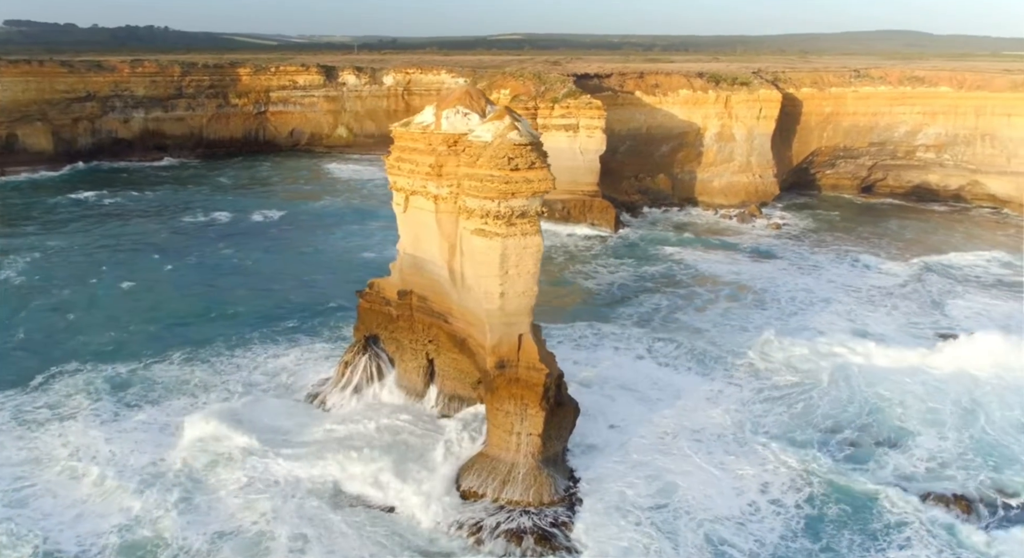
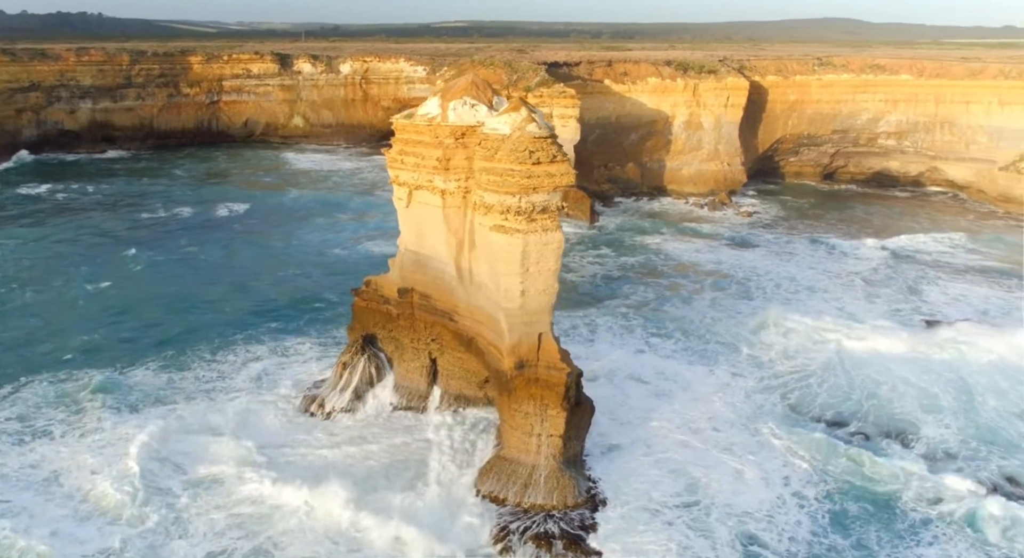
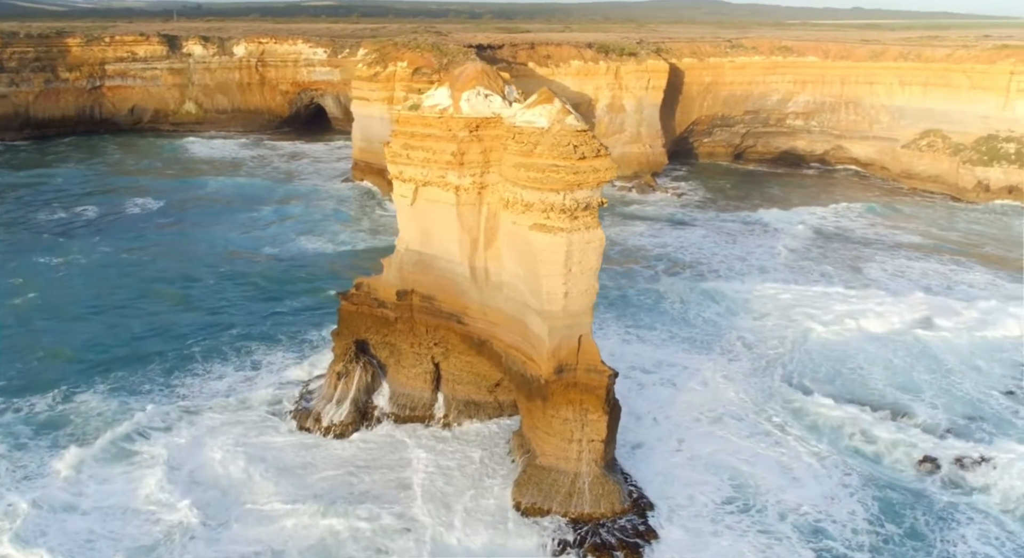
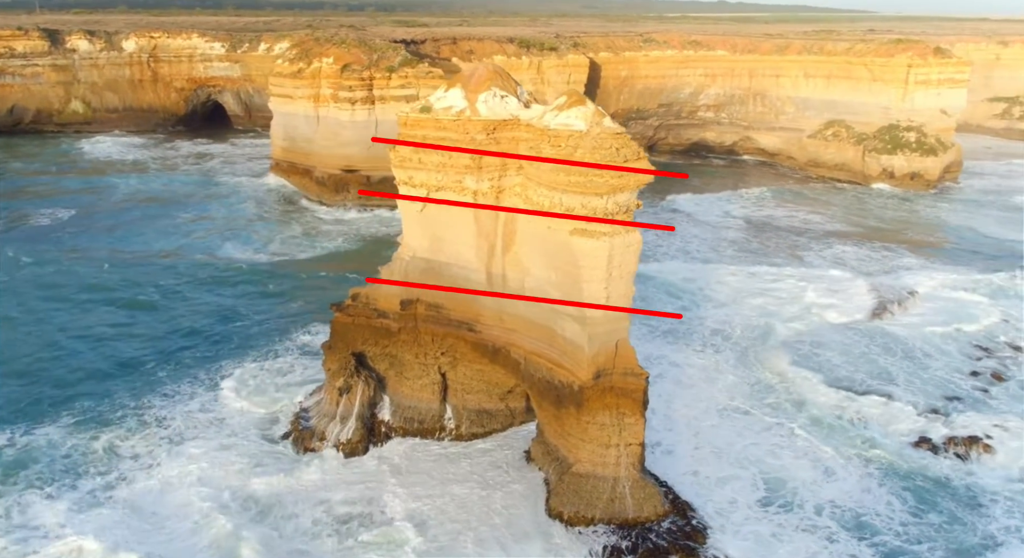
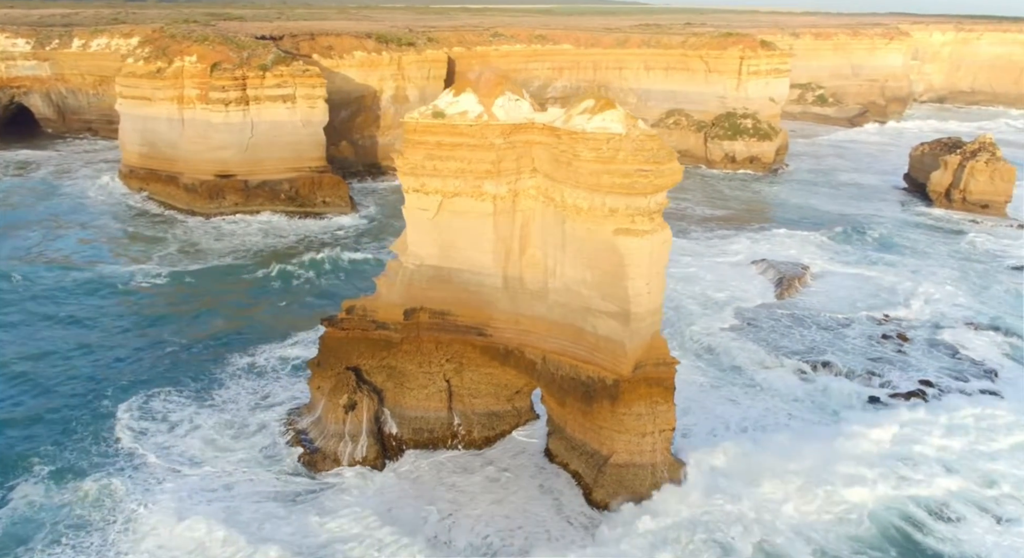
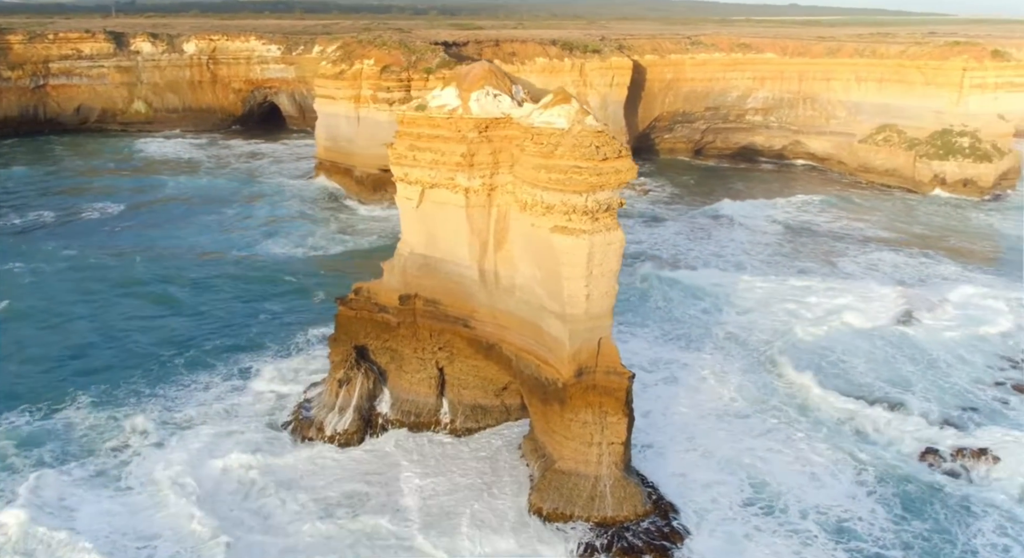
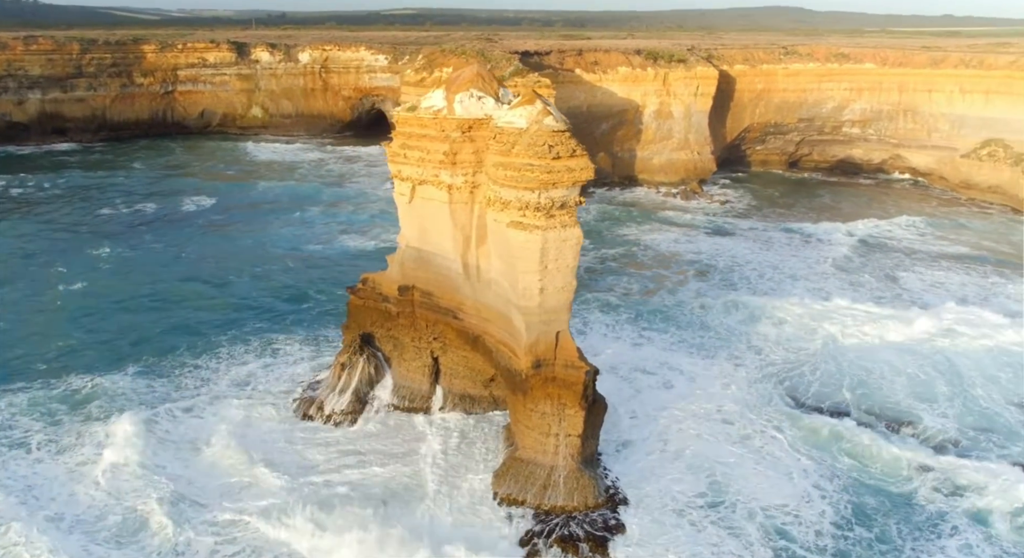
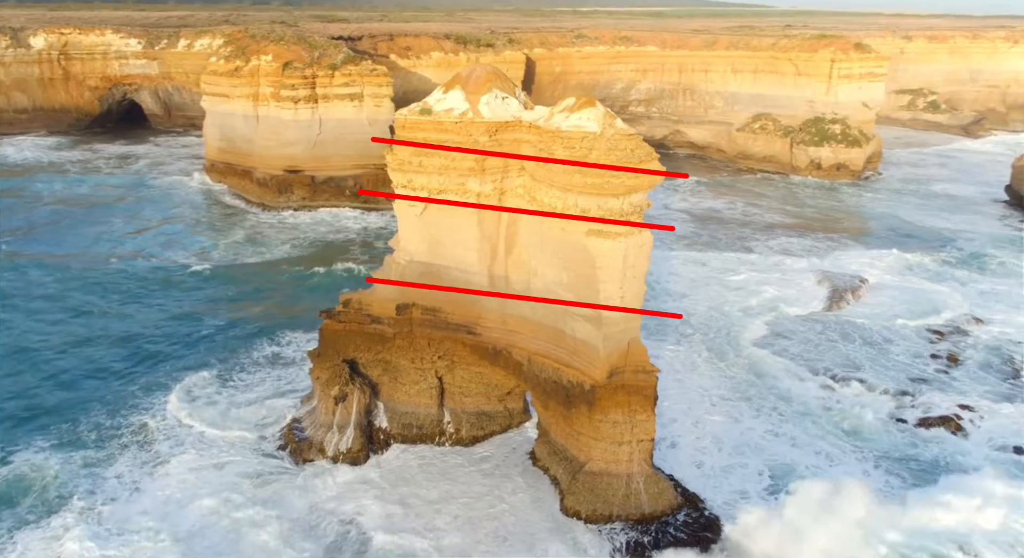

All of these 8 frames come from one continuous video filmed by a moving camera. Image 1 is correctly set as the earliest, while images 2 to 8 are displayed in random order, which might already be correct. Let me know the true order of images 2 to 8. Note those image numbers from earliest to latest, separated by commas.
2, 7, 3, 6, 4, 8, 5
